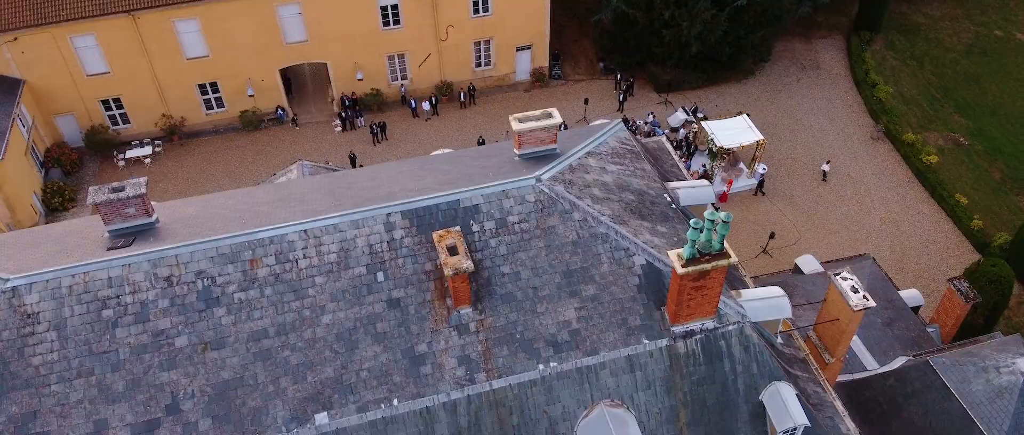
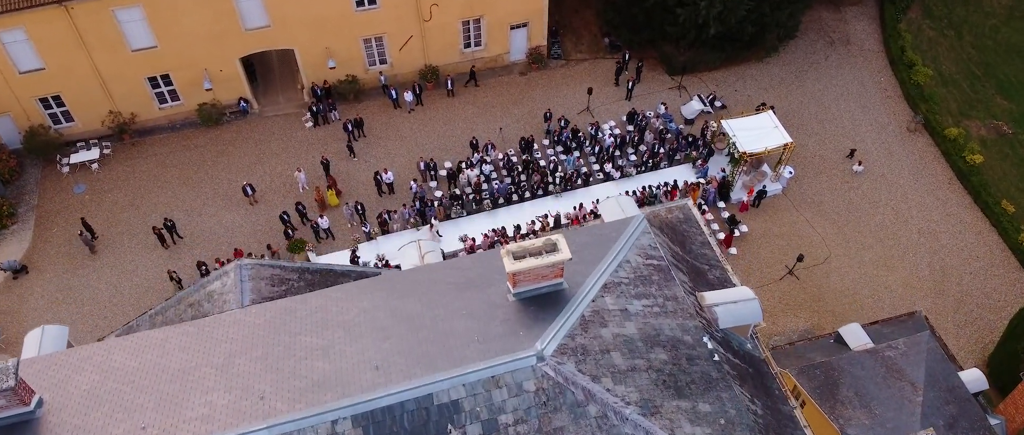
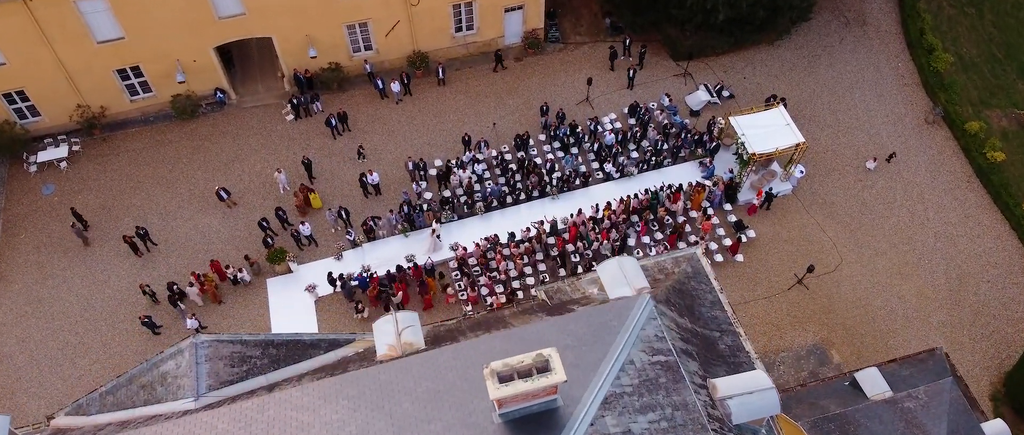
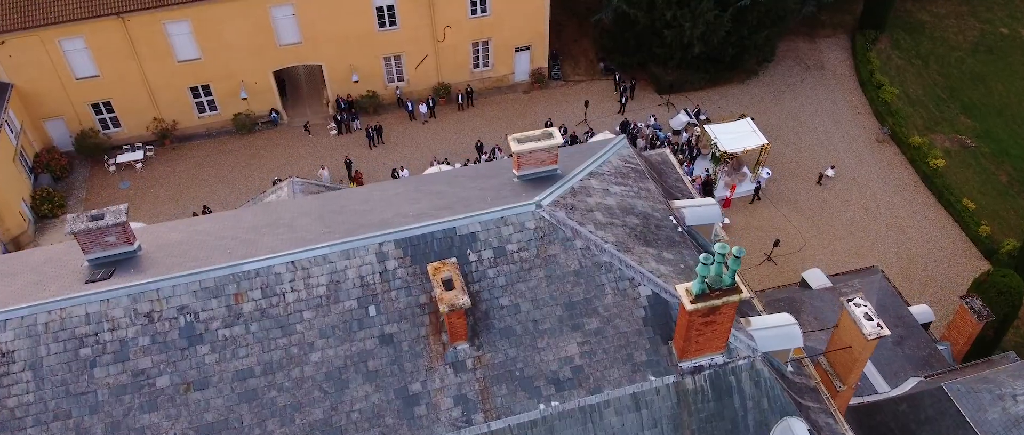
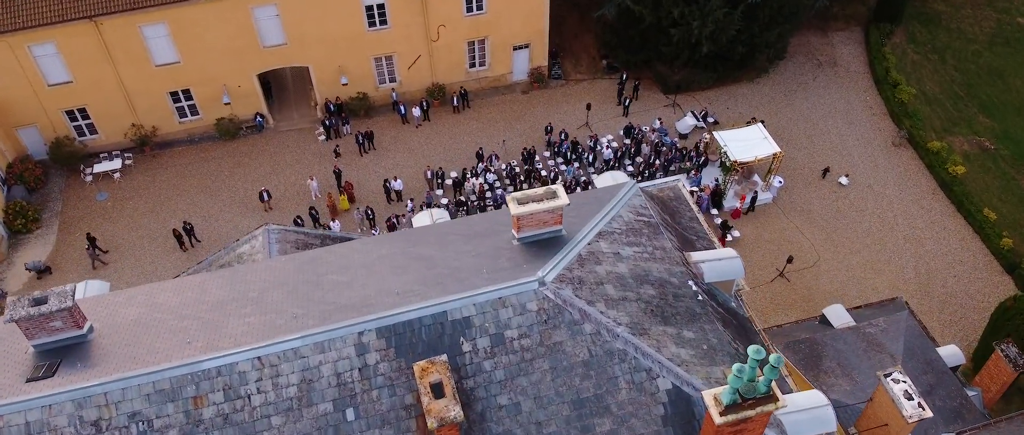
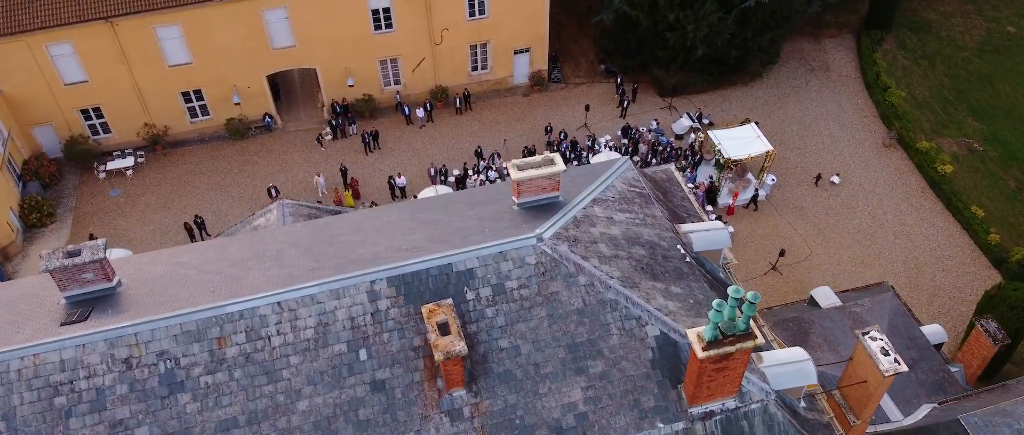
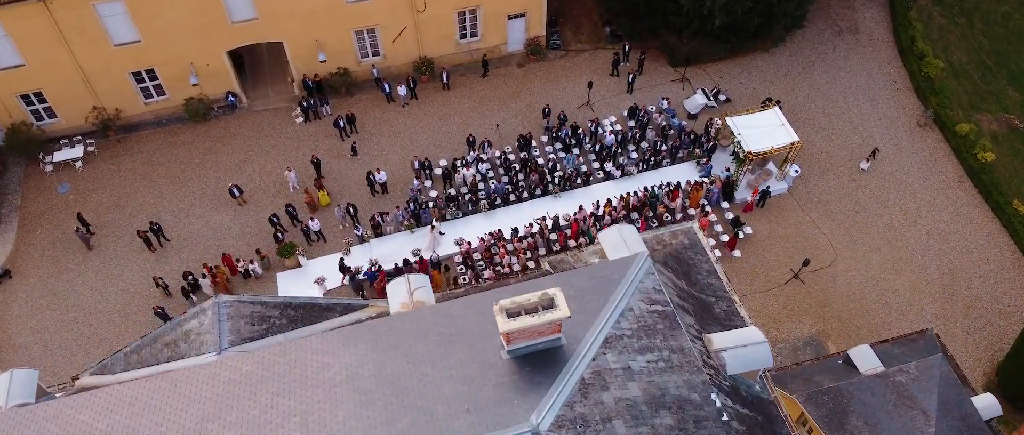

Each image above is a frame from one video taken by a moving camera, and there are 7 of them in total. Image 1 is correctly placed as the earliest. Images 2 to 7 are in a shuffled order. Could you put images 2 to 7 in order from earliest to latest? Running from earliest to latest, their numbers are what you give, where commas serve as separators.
4, 6, 5, 2, 7, 3
